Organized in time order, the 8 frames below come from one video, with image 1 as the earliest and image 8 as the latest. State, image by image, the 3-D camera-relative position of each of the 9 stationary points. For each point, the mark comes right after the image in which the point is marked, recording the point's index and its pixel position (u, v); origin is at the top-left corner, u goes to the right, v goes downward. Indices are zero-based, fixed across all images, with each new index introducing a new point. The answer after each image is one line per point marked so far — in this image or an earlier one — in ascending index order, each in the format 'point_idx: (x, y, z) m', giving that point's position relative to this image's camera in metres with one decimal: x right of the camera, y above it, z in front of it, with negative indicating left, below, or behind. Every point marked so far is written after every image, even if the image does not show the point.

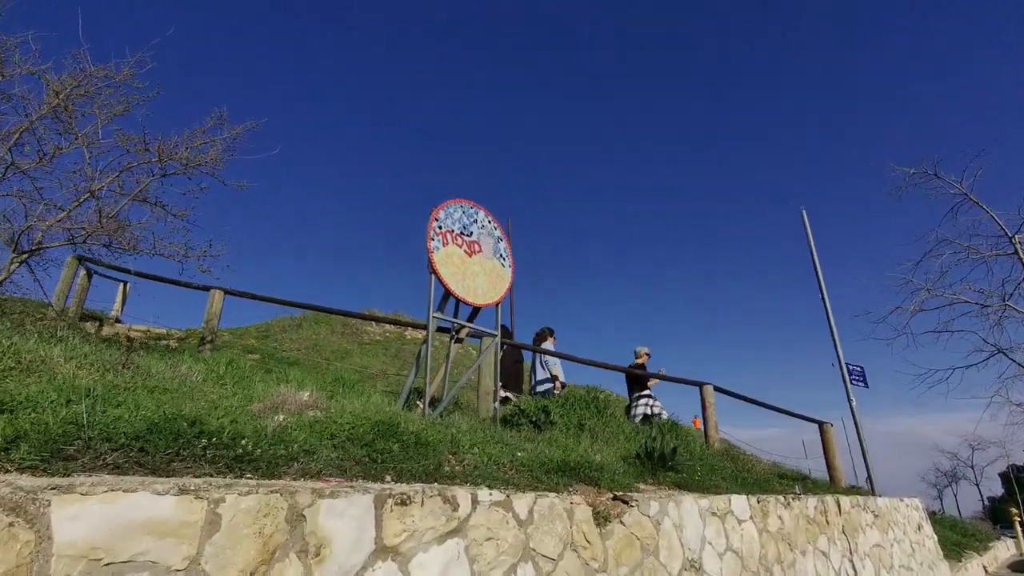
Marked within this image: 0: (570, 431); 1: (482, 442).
0: (+0.7, -1.9, +6.8) m
1: (-0.3, -1.4, +4.7) m
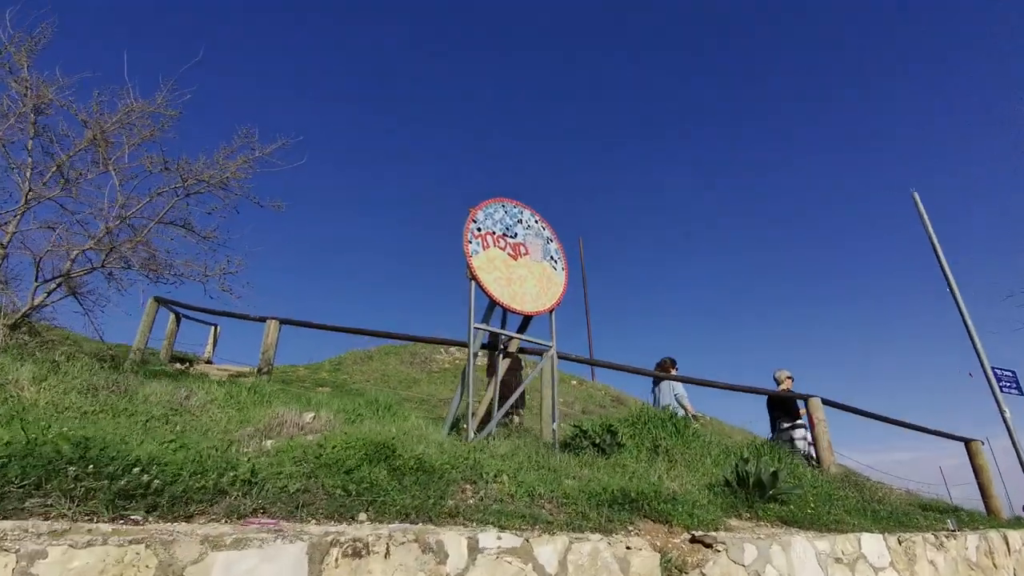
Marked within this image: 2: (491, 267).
0: (+1.4, -1.8, +5.7) m
1: (0.0, -1.3, +3.8) m
2: (-0.3, +0.3, +6.5) m
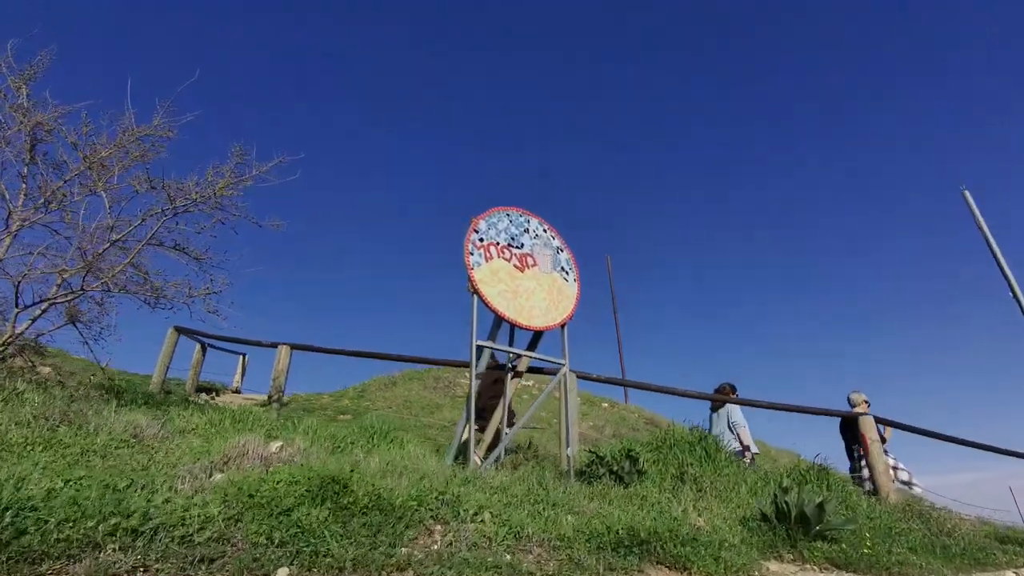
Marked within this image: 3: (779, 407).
0: (+1.5, -1.9, +5.1) m
1: (0.0, -1.3, +3.2) m
2: (-0.2, +0.1, +6.1) m
3: (+3.5, -1.6, +7.1) m
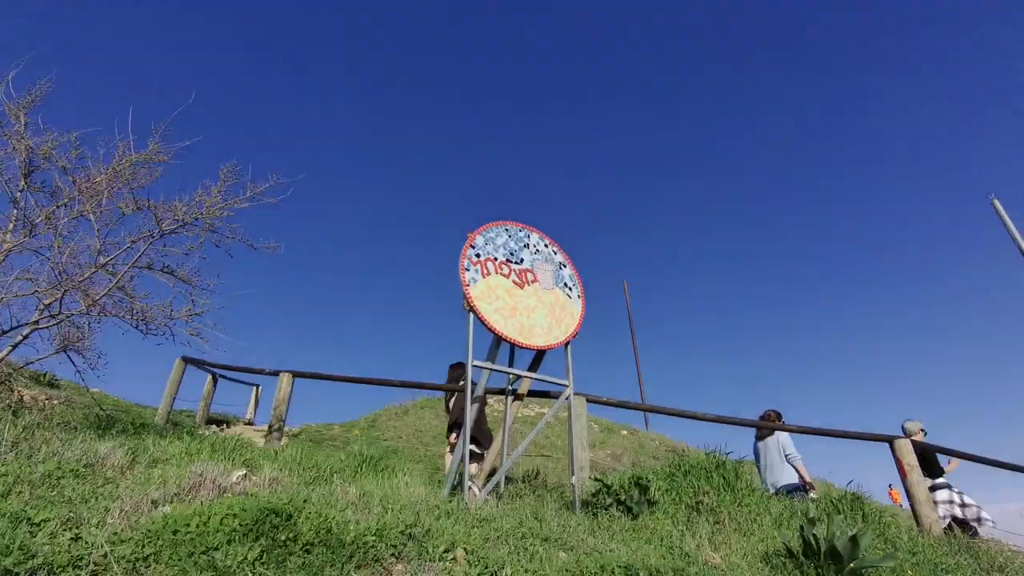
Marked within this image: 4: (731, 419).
0: (+1.4, -2.0, +4.6) m
1: (-0.1, -1.3, +2.9) m
2: (-0.2, -0.1, +5.8) m
3: (+3.6, -1.7, +6.6) m
4: (+2.8, -1.7, +6.7) m
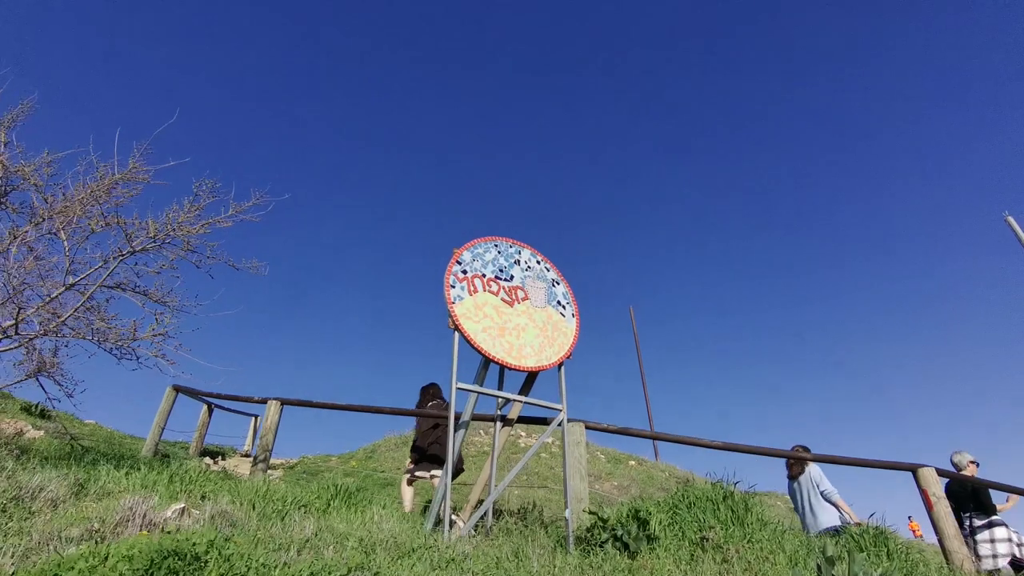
0: (+1.3, -2.1, +4.1) m
1: (-0.3, -1.4, +2.5) m
2: (-0.3, -0.3, +5.4) m
3: (+3.5, -1.9, +6.1) m
4: (+2.7, -1.9, +6.2) m
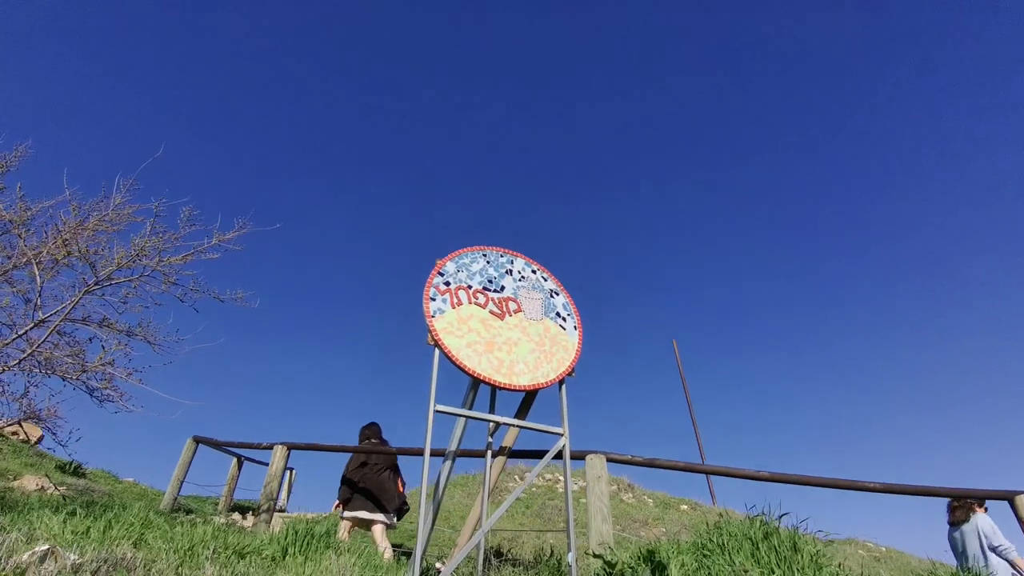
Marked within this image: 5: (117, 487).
0: (+1.2, -2.0, +3.3) m
1: (-0.6, -1.2, +1.8) m
2: (-0.4, -0.4, +4.8) m
3: (+3.5, -1.8, +5.0) m
4: (+2.7, -1.8, +5.2) m
5: (-10.7, -5.4, +14.4) m
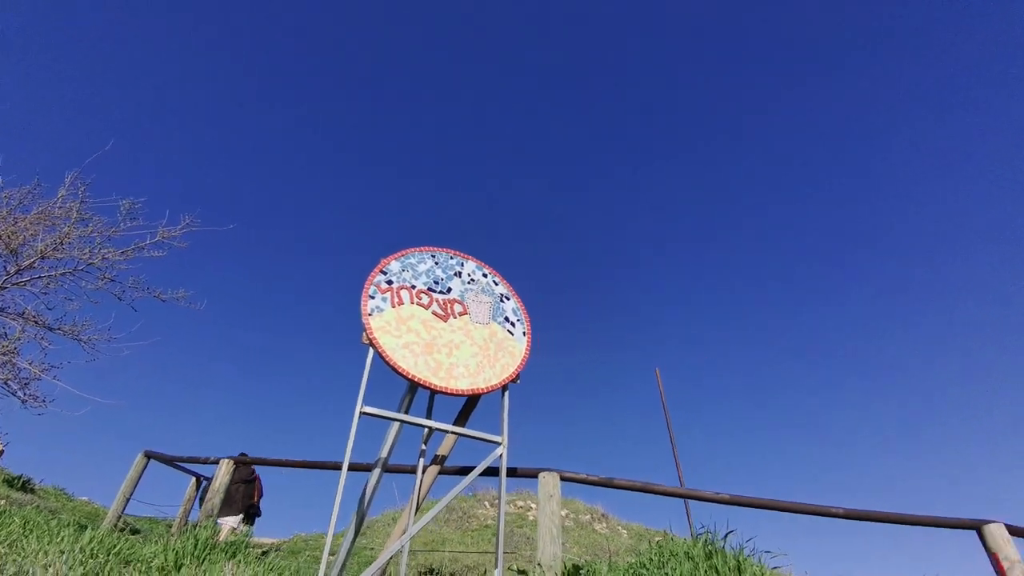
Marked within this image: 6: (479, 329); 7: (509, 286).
0: (+0.7, -1.9, +3.0) m
1: (-1.0, -1.0, +1.5) m
2: (-0.9, -0.4, +4.6) m
3: (+3.0, -1.9, +4.8) m
4: (+2.2, -1.9, +5.0) m
5: (-11.5, -5.6, +13.7) m
6: (-0.3, -0.4, +4.9) m
7: (0.0, 0.0, +5.4) m
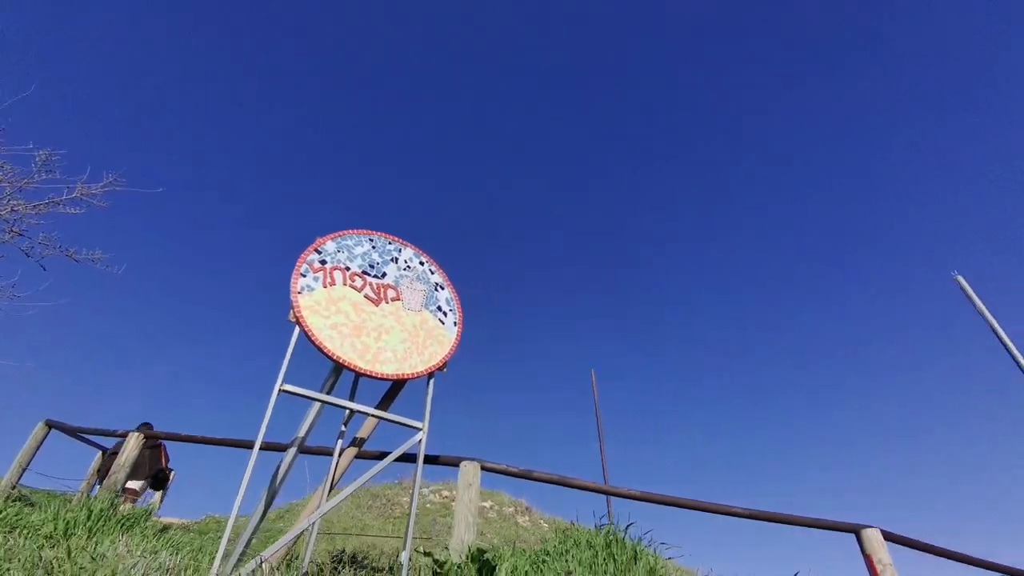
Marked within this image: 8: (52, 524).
0: (+0.1, -1.9, +3.1) m
1: (-1.4, -0.9, +1.5) m
2: (-1.5, -0.2, +4.6) m
3: (+2.2, -2.1, +5.2) m
4: (+1.4, -2.0, +5.3) m
5: (-13.4, -4.4, +12.7) m
6: (-0.9, -0.3, +5.0) m
7: (-0.7, +0.1, +5.5) m
8: (-2.9, -1.6, +3.5) m
